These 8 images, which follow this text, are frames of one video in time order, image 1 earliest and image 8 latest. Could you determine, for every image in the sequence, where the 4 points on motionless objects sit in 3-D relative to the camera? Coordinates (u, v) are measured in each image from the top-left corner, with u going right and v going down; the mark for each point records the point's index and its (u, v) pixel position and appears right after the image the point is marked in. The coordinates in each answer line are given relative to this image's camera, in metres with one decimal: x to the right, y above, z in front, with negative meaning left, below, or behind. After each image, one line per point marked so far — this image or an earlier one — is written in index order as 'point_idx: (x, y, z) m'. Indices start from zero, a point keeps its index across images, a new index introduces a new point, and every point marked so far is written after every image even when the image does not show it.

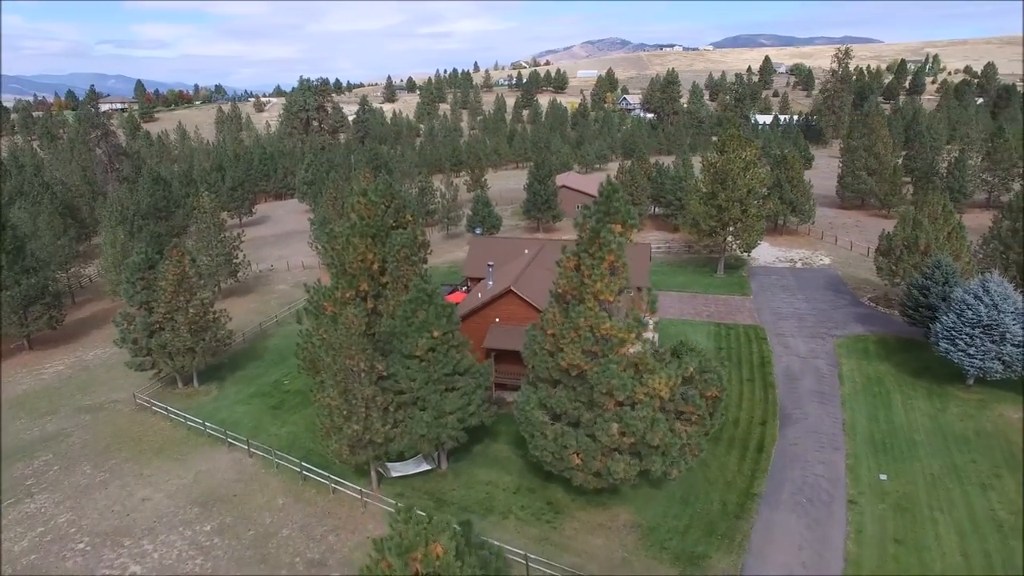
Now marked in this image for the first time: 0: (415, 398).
0: (-2.8, -3.3, +19.4) m
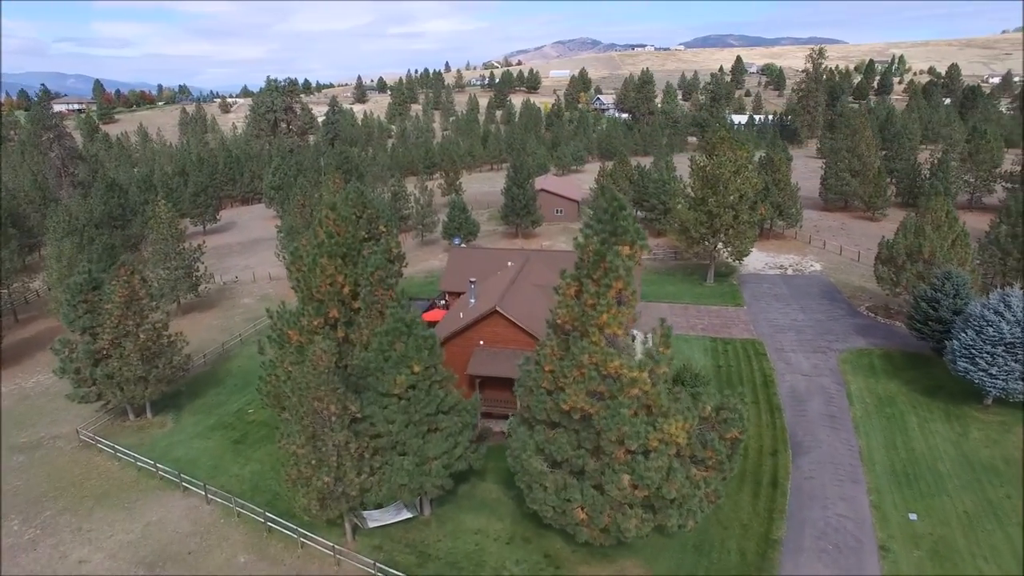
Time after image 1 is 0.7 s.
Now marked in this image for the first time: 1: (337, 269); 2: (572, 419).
0: (-3.1, -4.0, +17.1) m
1: (-5.2, +0.5, +19.6) m
2: (+1.4, -3.0, +15.1) m
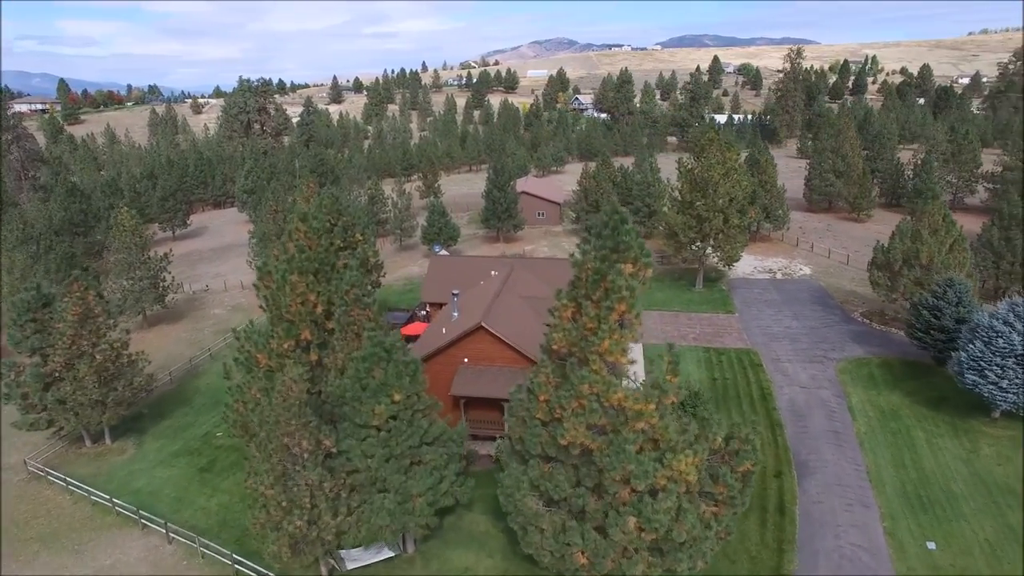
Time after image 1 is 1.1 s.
0: (-3.3, -4.5, +15.5) m
1: (-5.5, 0.0, +18.0) m
2: (+1.2, -3.4, +13.7) m
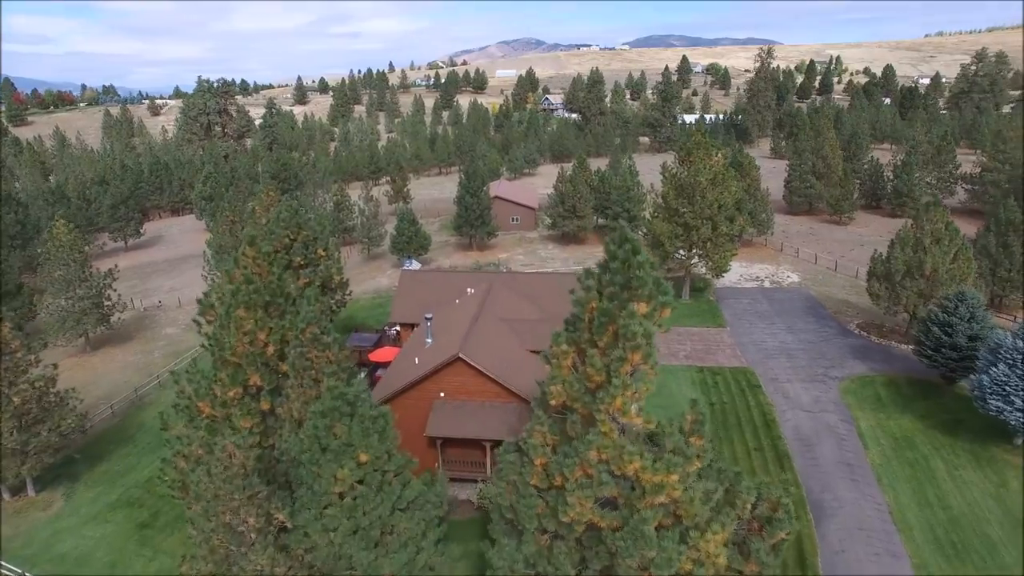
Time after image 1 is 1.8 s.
0: (-3.5, -5.3, +13.0) m
1: (-5.9, -0.8, +15.4) m
2: (+1.1, -4.2, +11.4) m
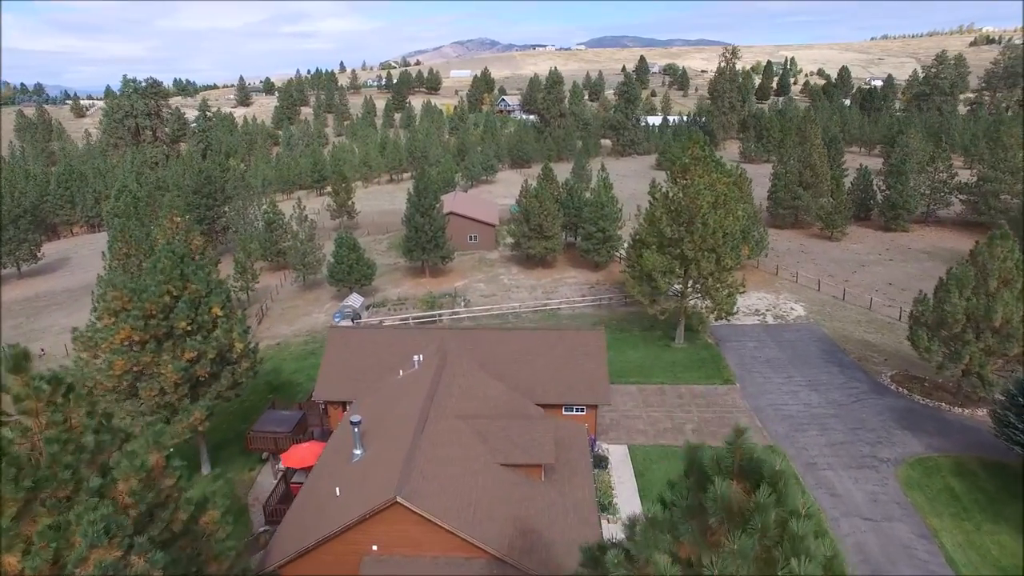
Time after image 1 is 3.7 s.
0: (-3.7, -7.4, +6.3) m
1: (-6.3, -3.0, +8.5) m
2: (+0.9, -6.2, +4.9) m
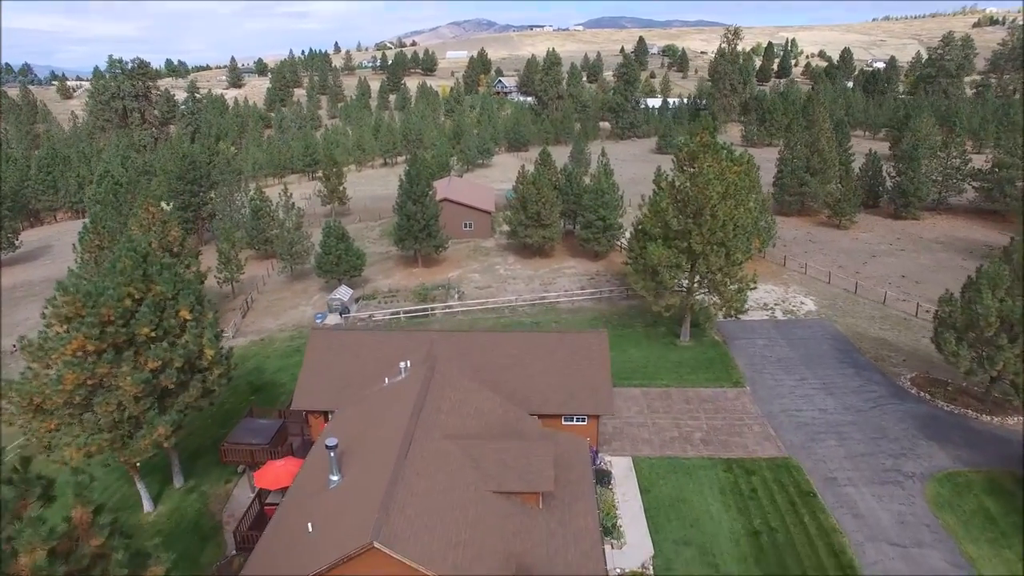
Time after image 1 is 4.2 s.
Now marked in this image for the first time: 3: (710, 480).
0: (-3.7, -7.8, +4.7) m
1: (-6.4, -3.3, +6.8) m
2: (+0.9, -6.7, +3.3) m
3: (+5.9, -5.7, +19.7) m
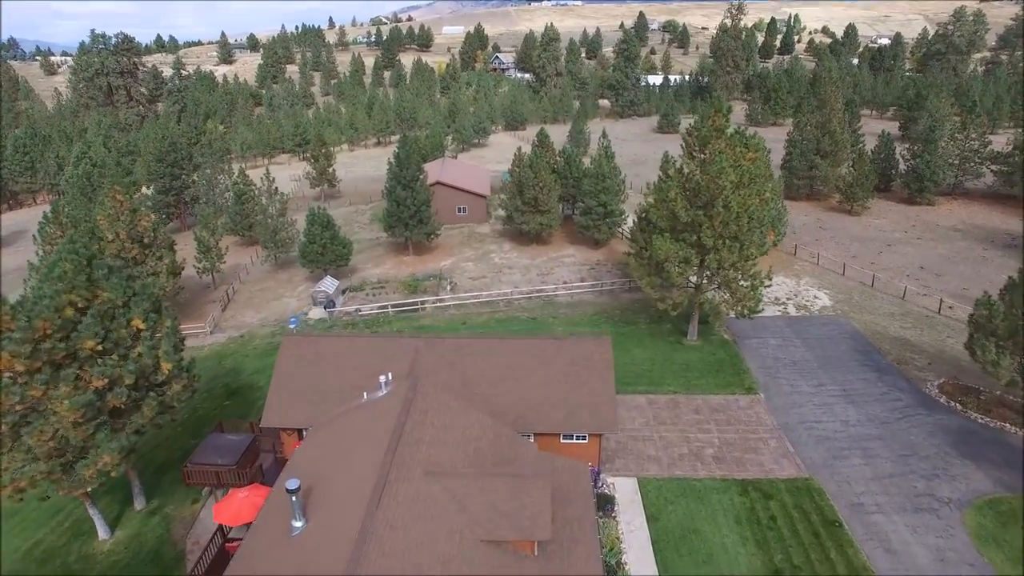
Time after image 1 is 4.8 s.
0: (-3.9, -8.5, +2.9) m
1: (-6.5, -3.9, +4.8) m
2: (+0.7, -7.3, +1.5) m
3: (+5.7, -5.8, +17.8) m
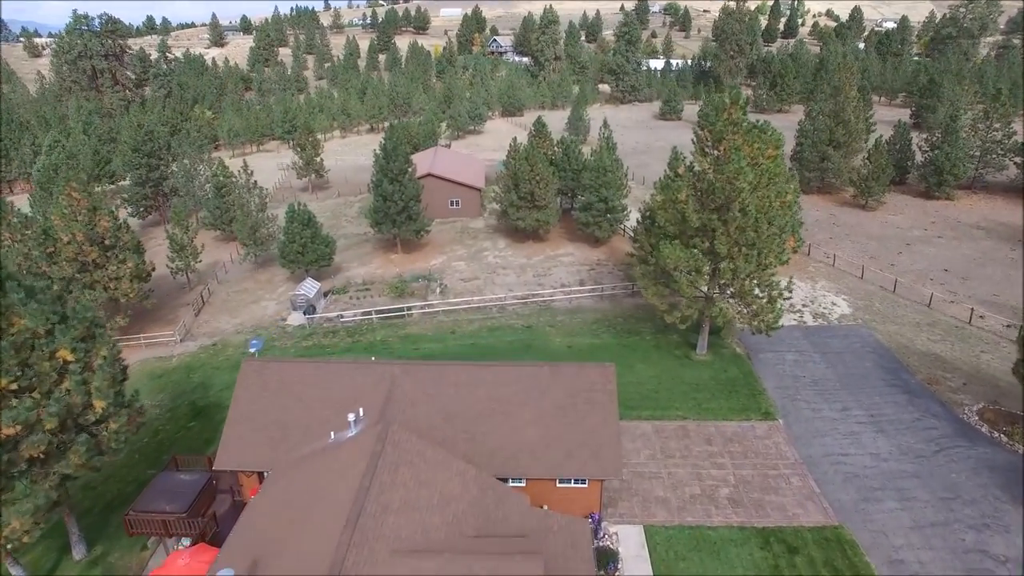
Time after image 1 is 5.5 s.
0: (-4.1, -9.4, +0.6) m
1: (-6.8, -4.8, +2.4) m
2: (+0.5, -8.3, -0.8) m
3: (+5.4, -6.4, +15.5) m
